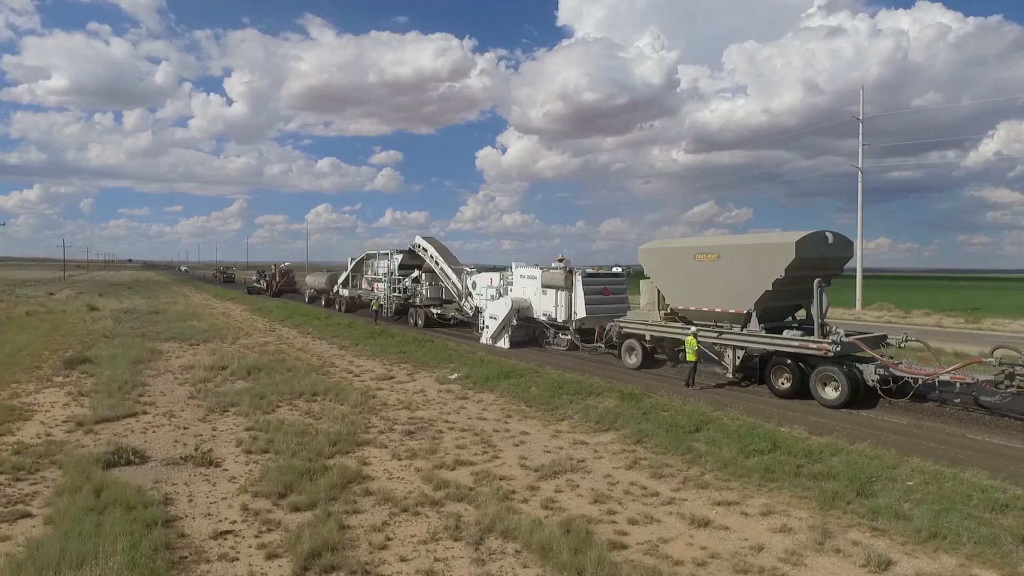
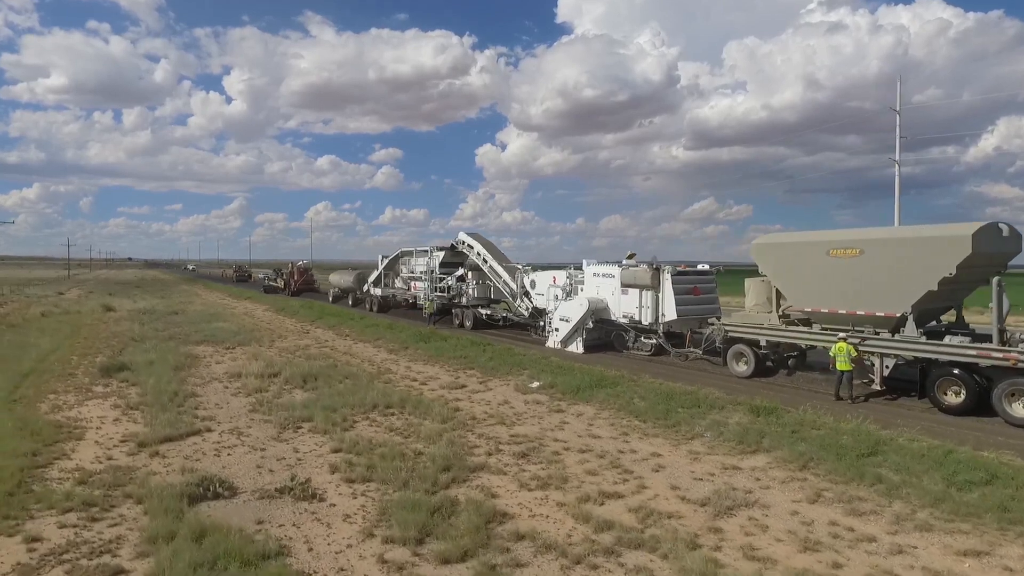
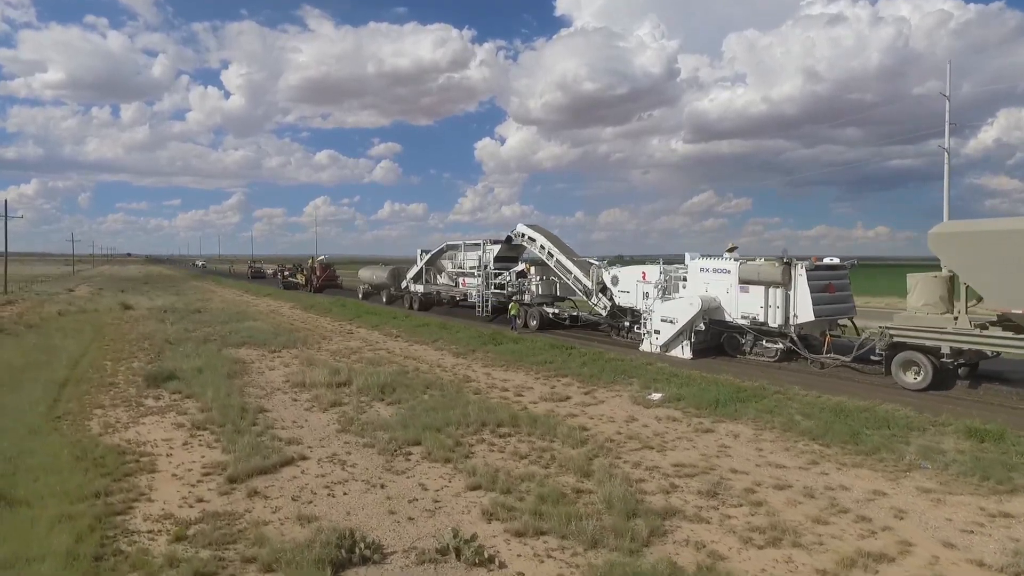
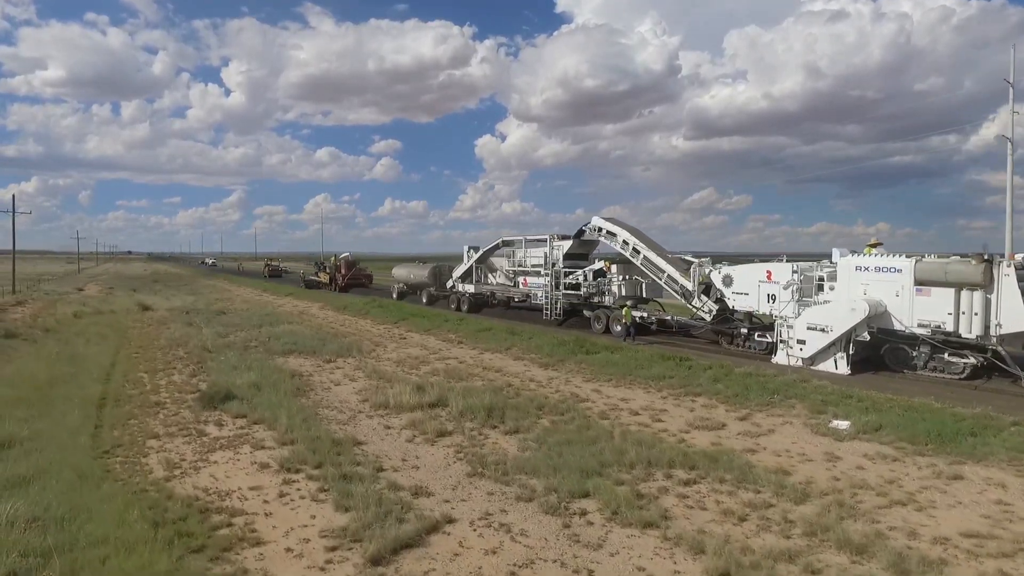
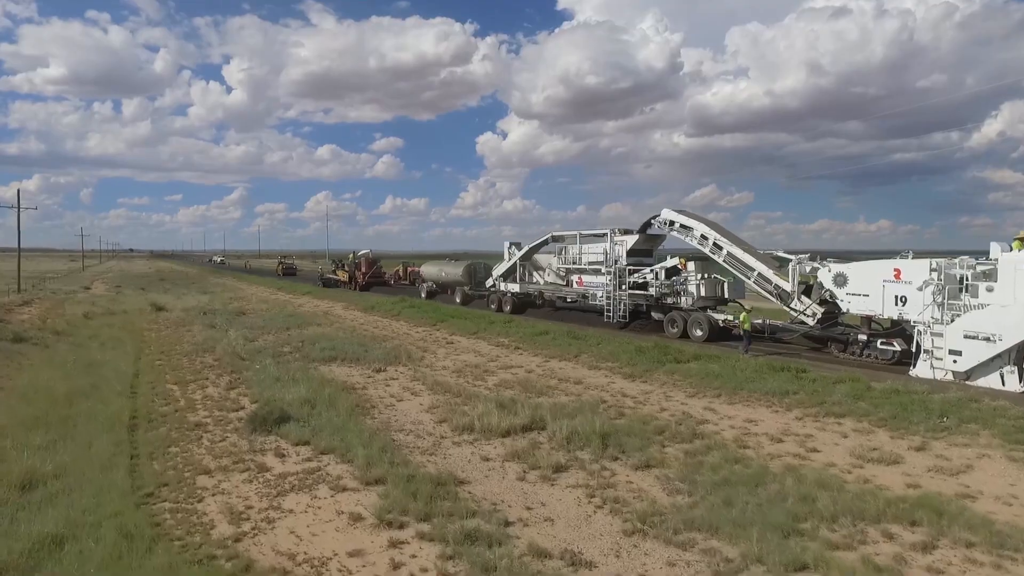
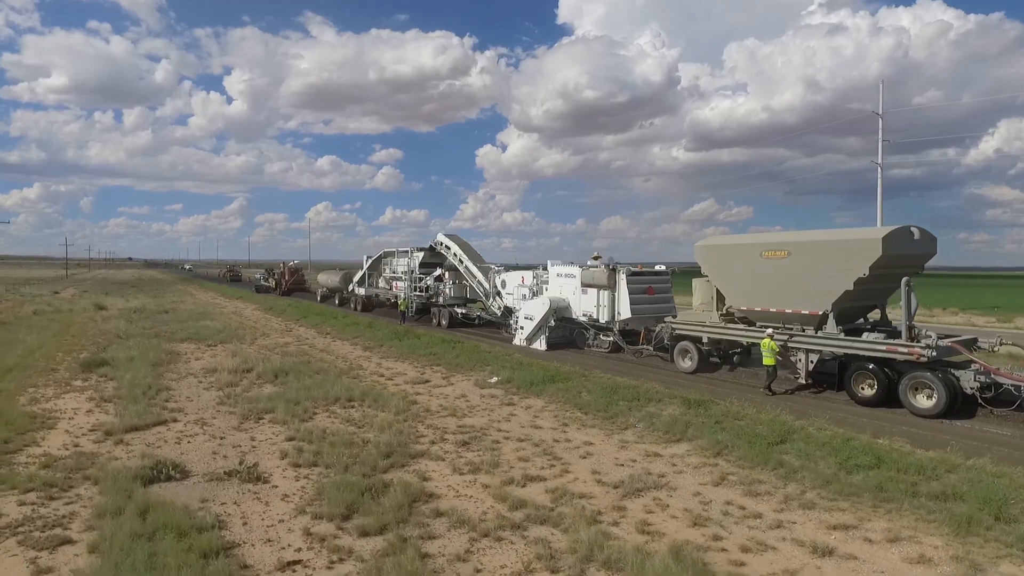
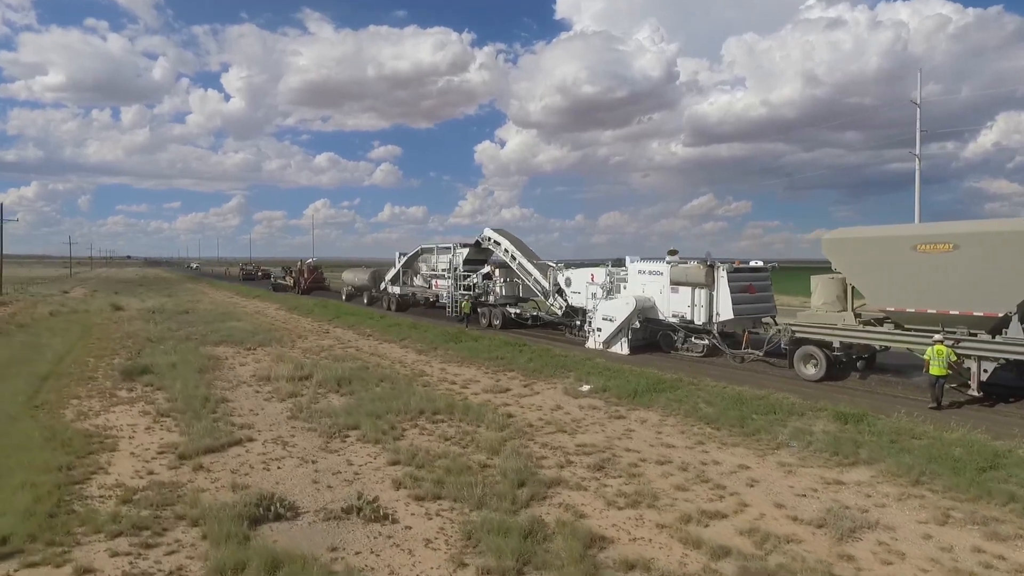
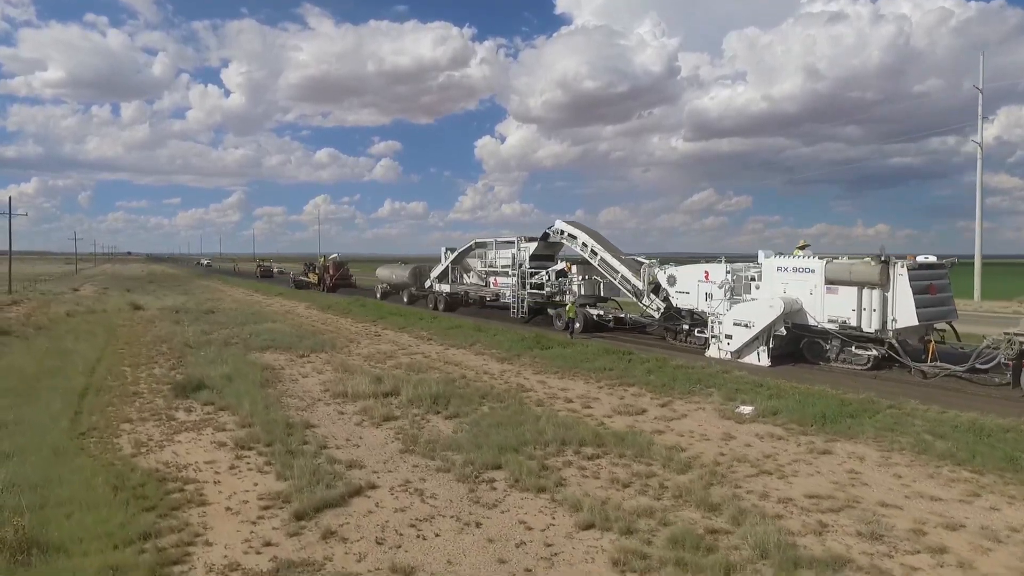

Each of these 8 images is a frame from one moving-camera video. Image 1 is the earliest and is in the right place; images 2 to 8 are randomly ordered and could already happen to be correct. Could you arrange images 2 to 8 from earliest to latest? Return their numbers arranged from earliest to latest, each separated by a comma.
6, 2, 7, 3, 8, 4, 5
